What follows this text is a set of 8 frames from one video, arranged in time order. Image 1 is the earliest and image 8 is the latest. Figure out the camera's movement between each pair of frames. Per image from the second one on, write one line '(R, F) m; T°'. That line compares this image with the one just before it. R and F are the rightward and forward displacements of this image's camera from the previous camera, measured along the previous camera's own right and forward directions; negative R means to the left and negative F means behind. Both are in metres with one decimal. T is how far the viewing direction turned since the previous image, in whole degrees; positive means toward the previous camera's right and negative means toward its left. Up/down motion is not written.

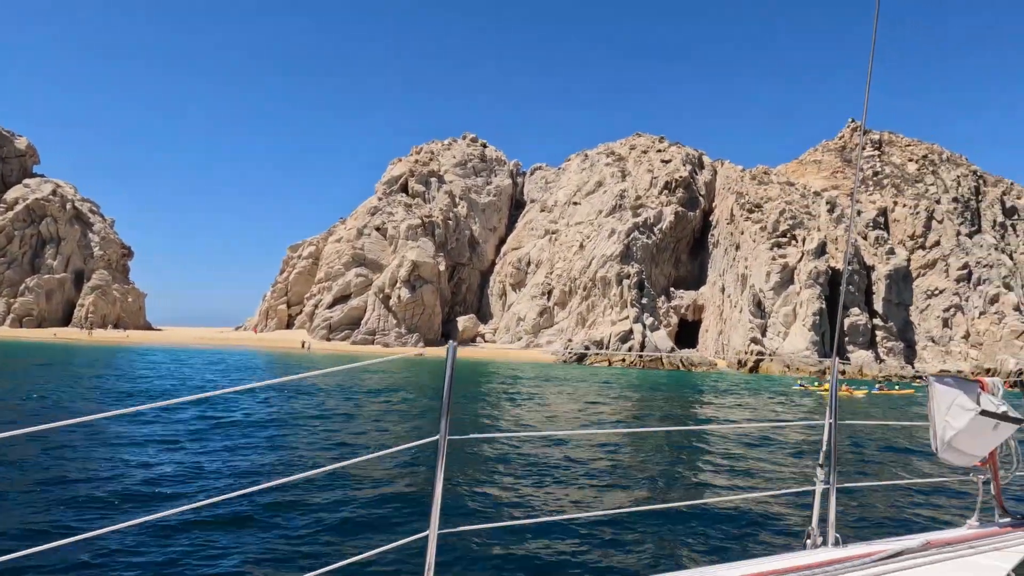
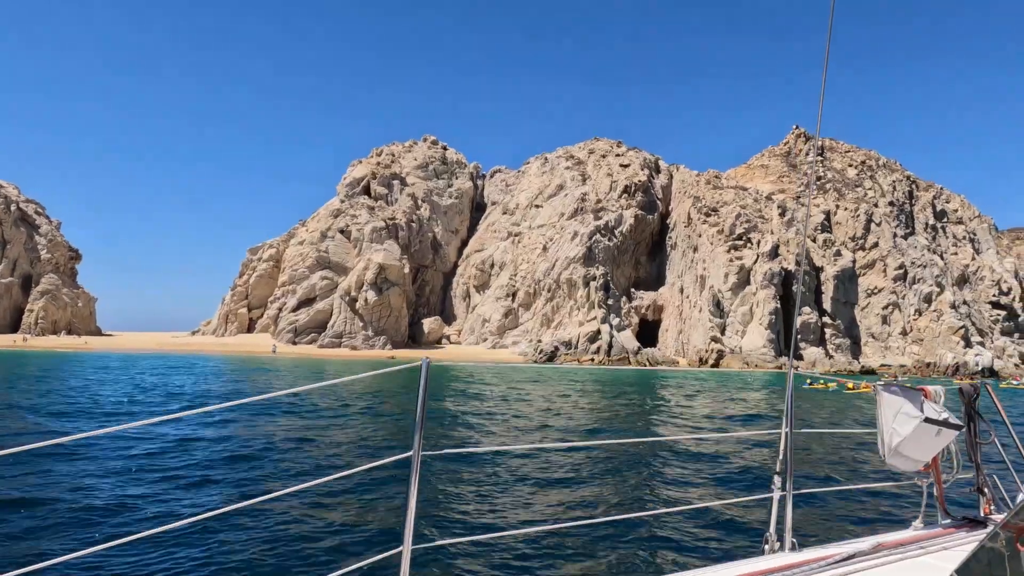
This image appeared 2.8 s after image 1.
(-0.8, -0.5) m; +4°
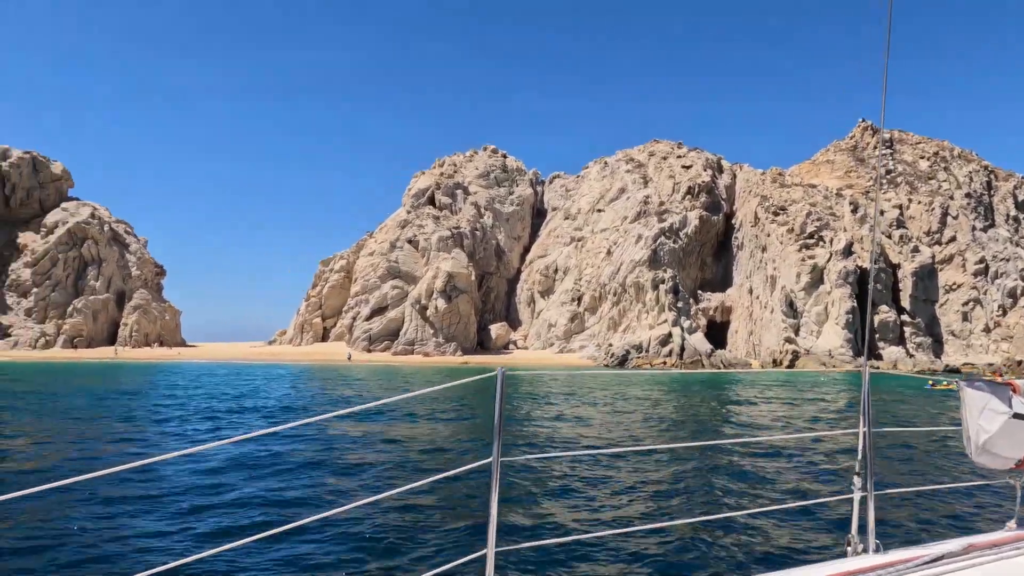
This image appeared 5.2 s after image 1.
(-1.4, -0.5) m; -4°
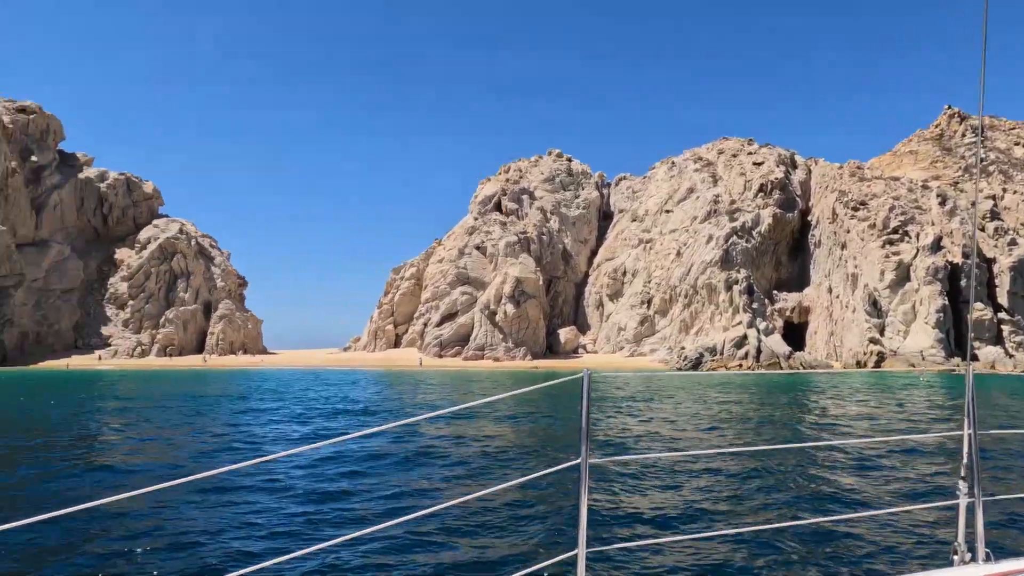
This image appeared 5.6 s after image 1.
(-0.9, -0.1) m; -5°
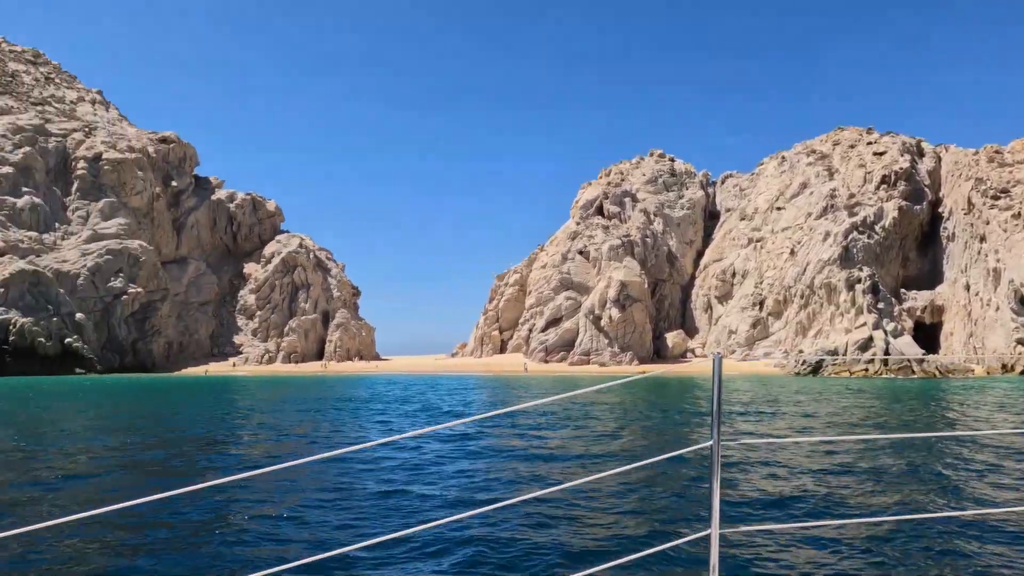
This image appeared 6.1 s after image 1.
(-1.7, -0.1) m; -8°
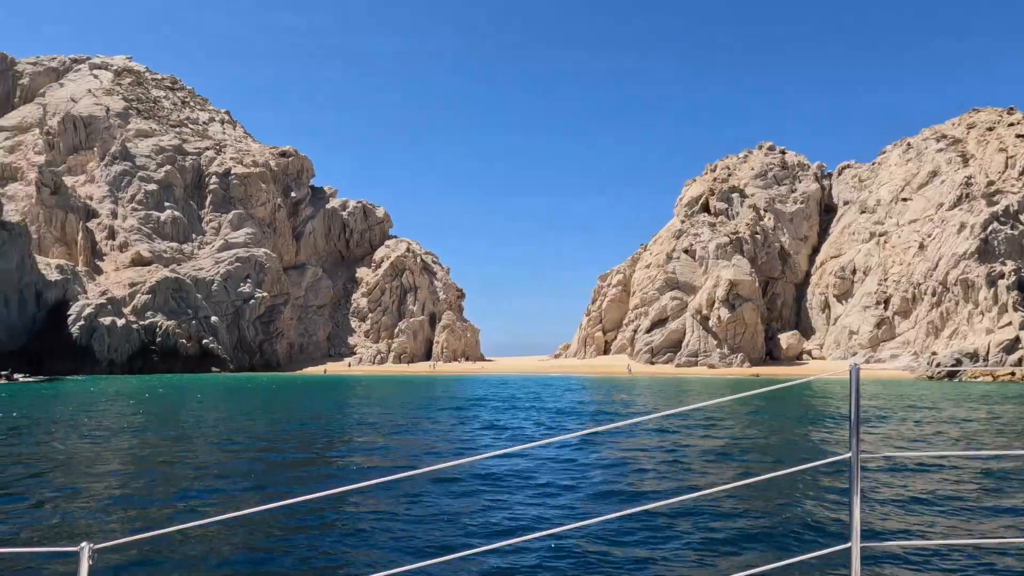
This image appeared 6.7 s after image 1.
(-1.7, -0.2) m; -8°
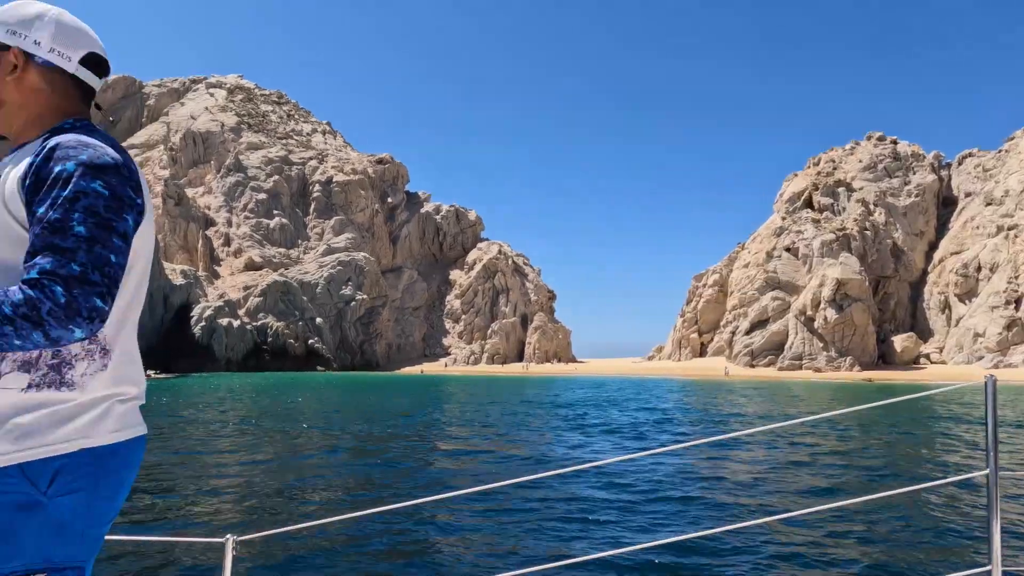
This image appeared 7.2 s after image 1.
(-1.6, -0.2) m; -7°
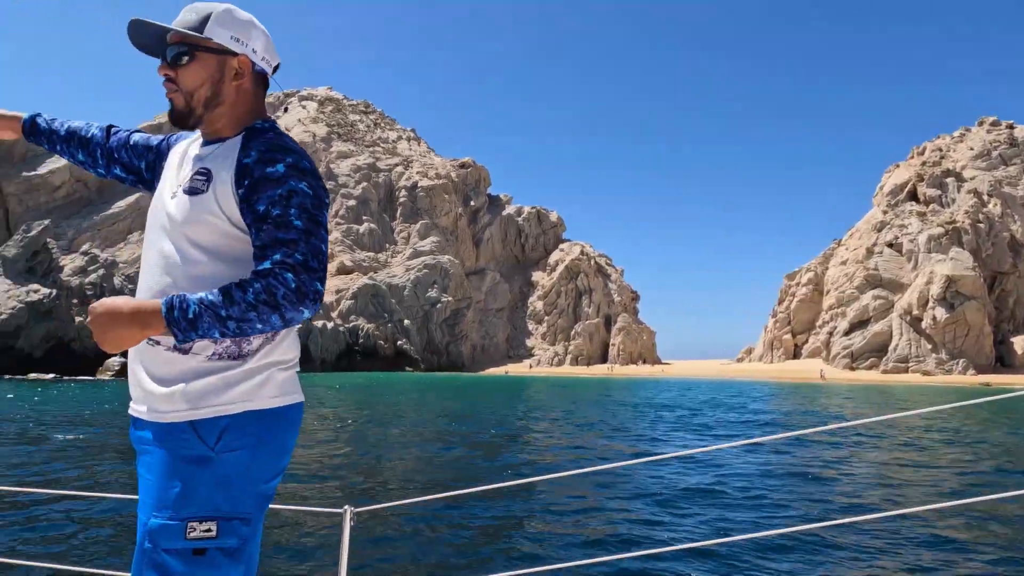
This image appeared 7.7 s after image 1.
(-1.5, -0.2) m; -6°
